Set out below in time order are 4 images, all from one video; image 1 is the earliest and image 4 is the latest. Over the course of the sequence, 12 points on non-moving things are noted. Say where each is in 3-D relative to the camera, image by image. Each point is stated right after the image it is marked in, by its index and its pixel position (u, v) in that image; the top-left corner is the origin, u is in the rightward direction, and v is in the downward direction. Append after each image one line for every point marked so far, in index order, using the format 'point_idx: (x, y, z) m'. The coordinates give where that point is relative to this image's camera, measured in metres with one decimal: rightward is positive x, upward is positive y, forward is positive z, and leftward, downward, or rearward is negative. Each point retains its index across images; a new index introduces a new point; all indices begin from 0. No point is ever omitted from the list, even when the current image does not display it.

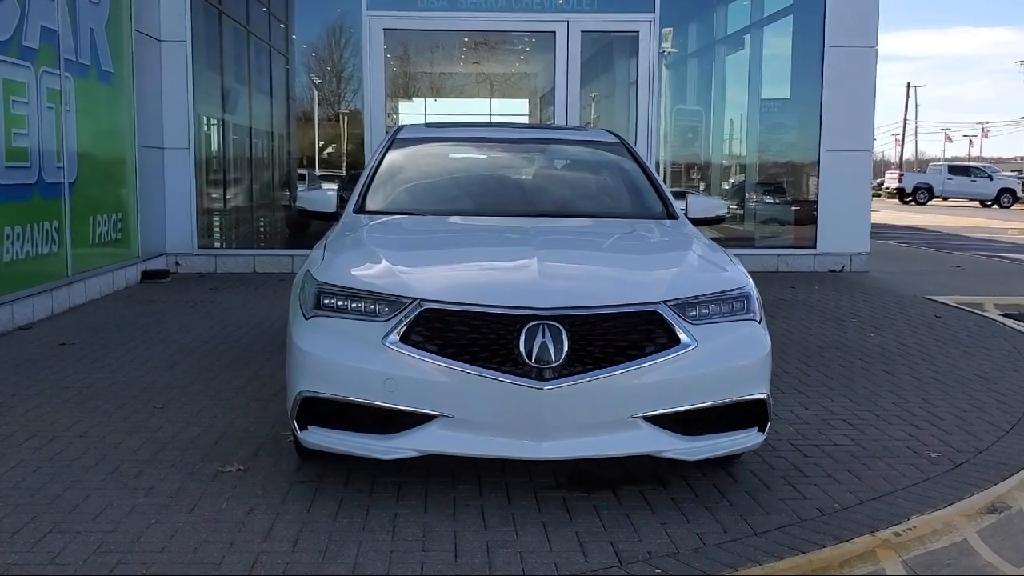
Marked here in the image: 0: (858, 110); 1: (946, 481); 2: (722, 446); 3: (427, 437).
0: (+3.8, +1.9, +12.6) m
1: (+1.8, -0.8, +4.7) m
2: (+0.8, -0.6, +4.2) m
3: (-0.3, -0.5, +4.0) m
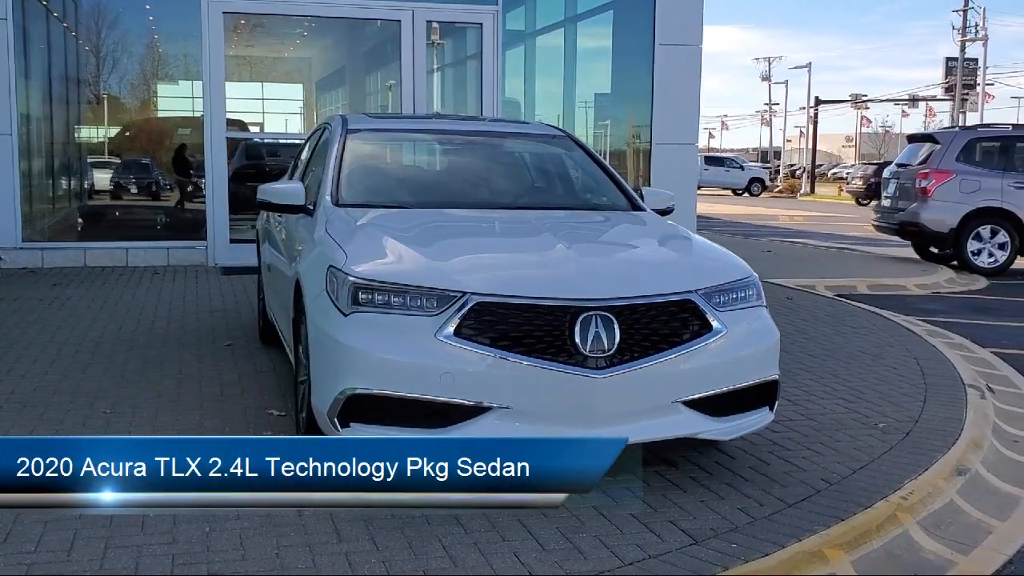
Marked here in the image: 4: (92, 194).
0: (+2.0, +2.1, +13.3) m
1: (+1.8, -0.7, +5.2) m
2: (+0.9, -0.5, +4.5) m
3: (-0.1, -0.5, +4.1) m
4: (-4.1, +1.0, +12.1) m
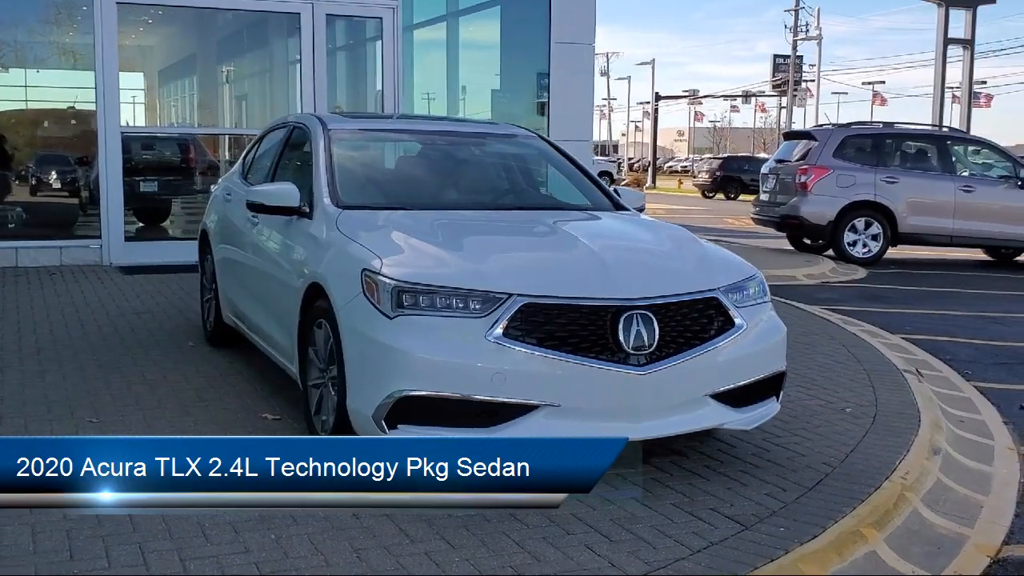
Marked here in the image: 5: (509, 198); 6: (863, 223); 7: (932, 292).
0: (+0.8, +2.2, +13.6) m
1: (+1.8, -0.7, +5.5) m
2: (+1.0, -0.5, +4.7) m
3: (+0.1, -0.5, +4.2) m
4: (-5.1, +0.9, +11.5) m
5: (0.0, +0.5, +6.0) m
6: (+4.3, +0.8, +14.0) m
7: (+4.3, 0.0, +11.8) m
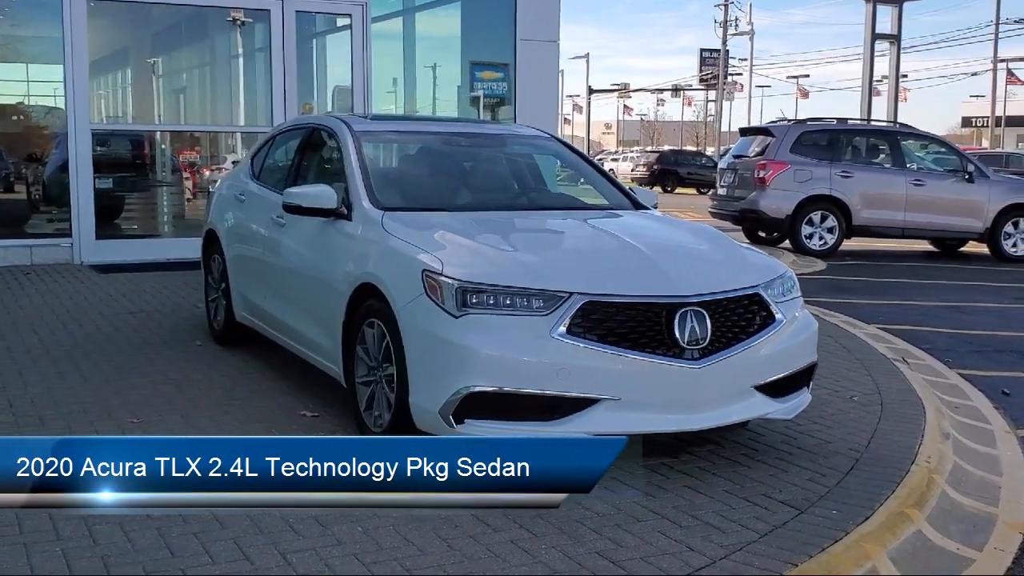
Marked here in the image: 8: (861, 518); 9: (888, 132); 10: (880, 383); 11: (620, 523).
0: (+0.4, +2.3, +13.8) m
1: (+1.9, -0.7, +5.8) m
2: (+1.2, -0.5, +5.0) m
3: (+0.3, -0.5, +4.4) m
4: (-5.3, +0.9, +11.3) m
5: (+0.1, +0.5, +6.2) m
6: (+3.8, +0.9, +14.5) m
7: (+4.0, +0.1, +12.2) m
8: (+1.3, -0.8, +4.2) m
9: (+4.8, +2.0, +14.7) m
10: (+2.1, -0.5, +6.6) m
11: (+0.4, -0.8, +4.0) m
